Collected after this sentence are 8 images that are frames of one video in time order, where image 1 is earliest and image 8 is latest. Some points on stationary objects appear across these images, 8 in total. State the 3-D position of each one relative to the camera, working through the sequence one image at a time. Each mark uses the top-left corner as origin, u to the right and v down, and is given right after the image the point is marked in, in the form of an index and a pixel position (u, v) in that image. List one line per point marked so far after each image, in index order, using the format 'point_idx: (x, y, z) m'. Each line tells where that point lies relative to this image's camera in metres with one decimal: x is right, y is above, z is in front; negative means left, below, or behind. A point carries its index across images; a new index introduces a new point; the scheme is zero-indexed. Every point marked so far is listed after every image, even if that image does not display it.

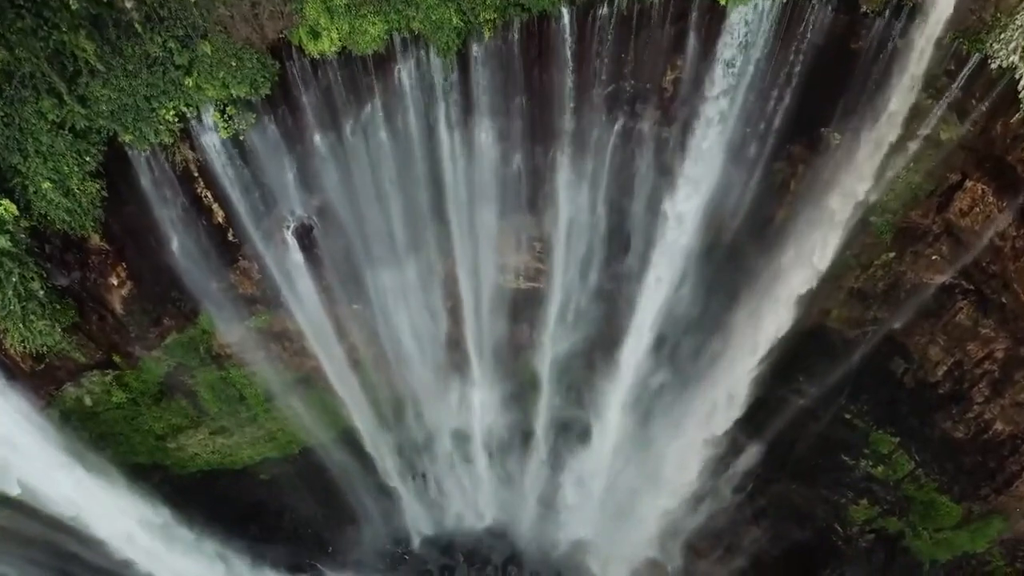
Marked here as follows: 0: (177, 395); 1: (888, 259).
0: (-4.4, -1.4, +9.7) m
1: (+4.4, +0.3, +8.6) m
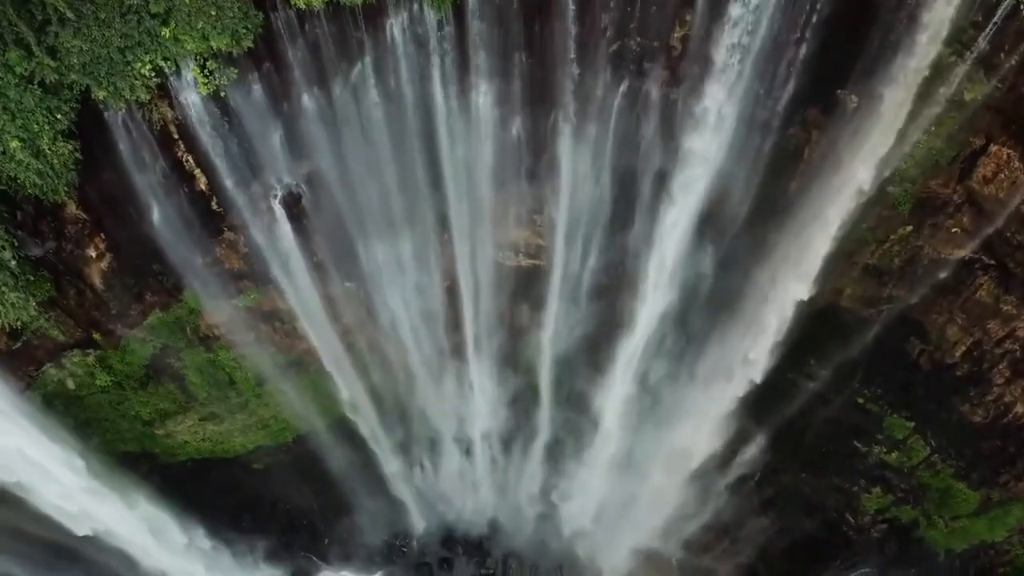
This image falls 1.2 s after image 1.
0: (-4.4, -1.1, +9.3) m
1: (+4.4, +0.6, +8.2) m
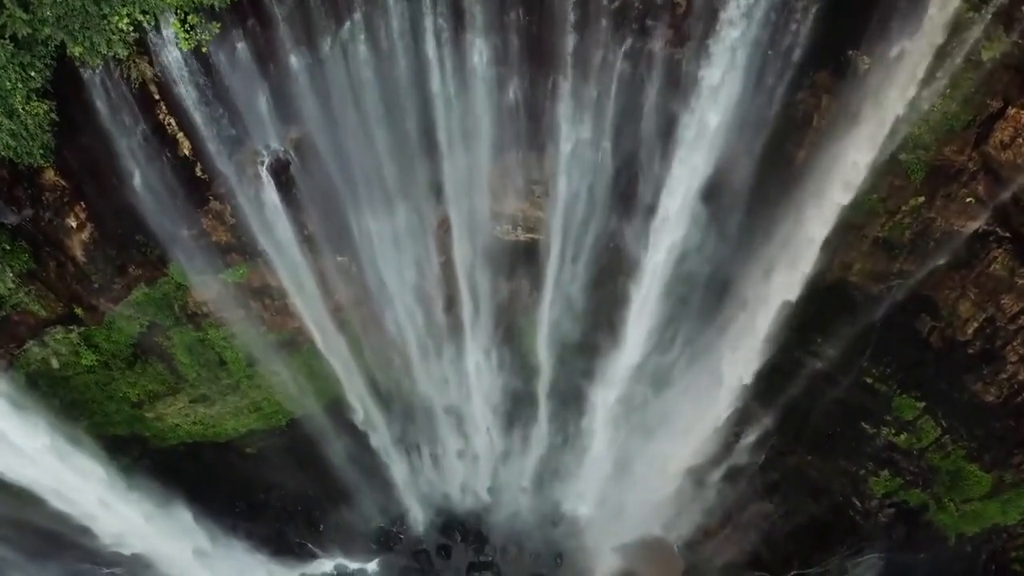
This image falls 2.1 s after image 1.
0: (-4.4, -0.8, +9.1) m
1: (+4.3, +0.9, +7.9) m
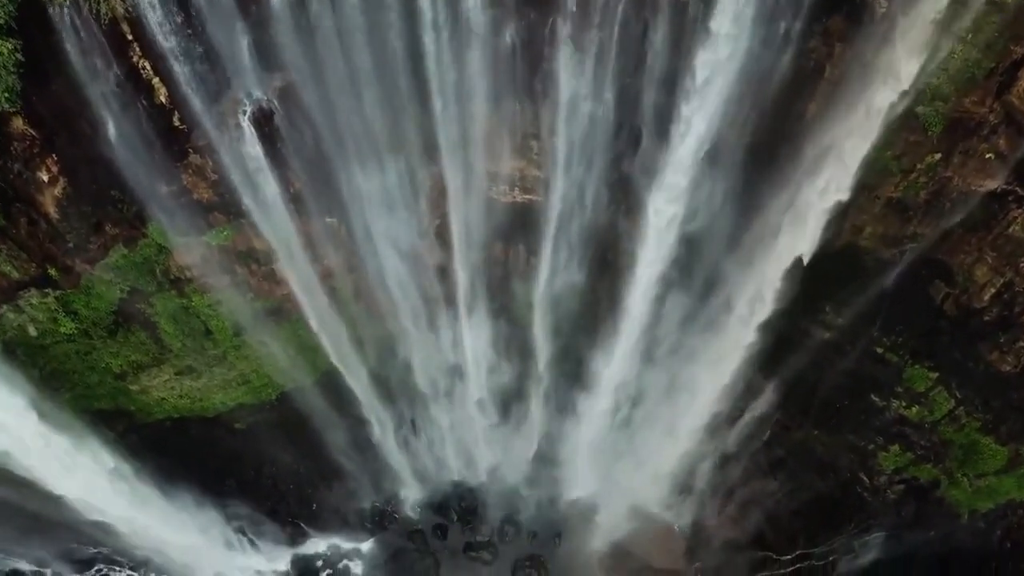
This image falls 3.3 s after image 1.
0: (-4.5, -0.4, +8.7) m
1: (+4.3, +1.3, +7.5) m
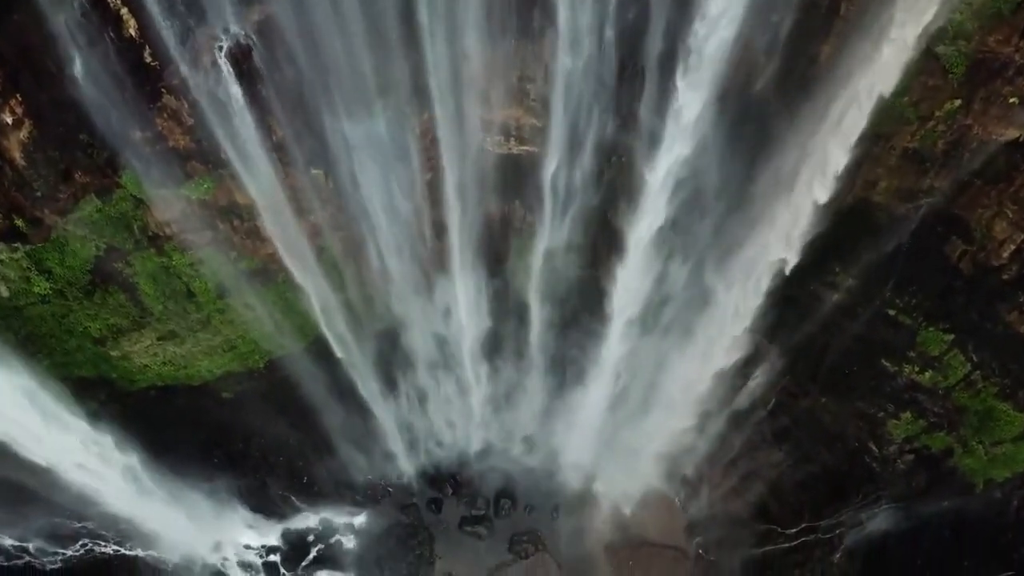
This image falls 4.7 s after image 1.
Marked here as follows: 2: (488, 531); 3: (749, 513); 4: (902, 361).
0: (-4.5, 0.0, +8.3) m
1: (+4.3, +1.7, +7.1) m
2: (-0.3, -3.5, +10.6) m
3: (+3.4, -3.2, +10.6) m
4: (+4.7, -0.9, +8.9) m
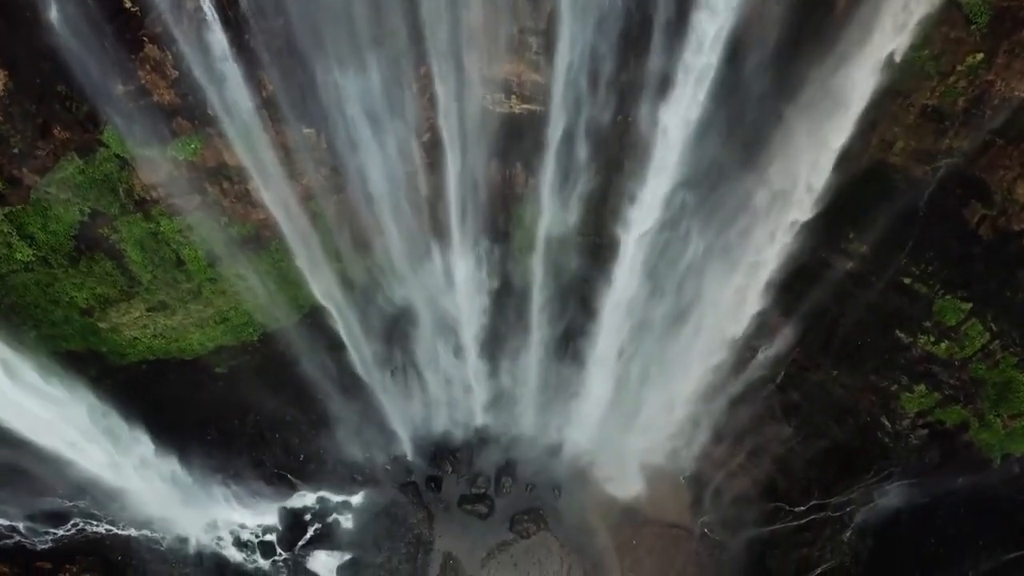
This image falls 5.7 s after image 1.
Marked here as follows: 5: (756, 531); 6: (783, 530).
0: (-4.5, +0.4, +8.0) m
1: (+4.3, +2.1, +6.8) m
2: (-0.3, -3.1, +10.3) m
3: (+3.4, -2.8, +10.3) m
4: (+4.7, -0.5, +8.5) m
5: (+3.4, -3.4, +10.2) m
6: (+3.7, -3.3, +10.0) m
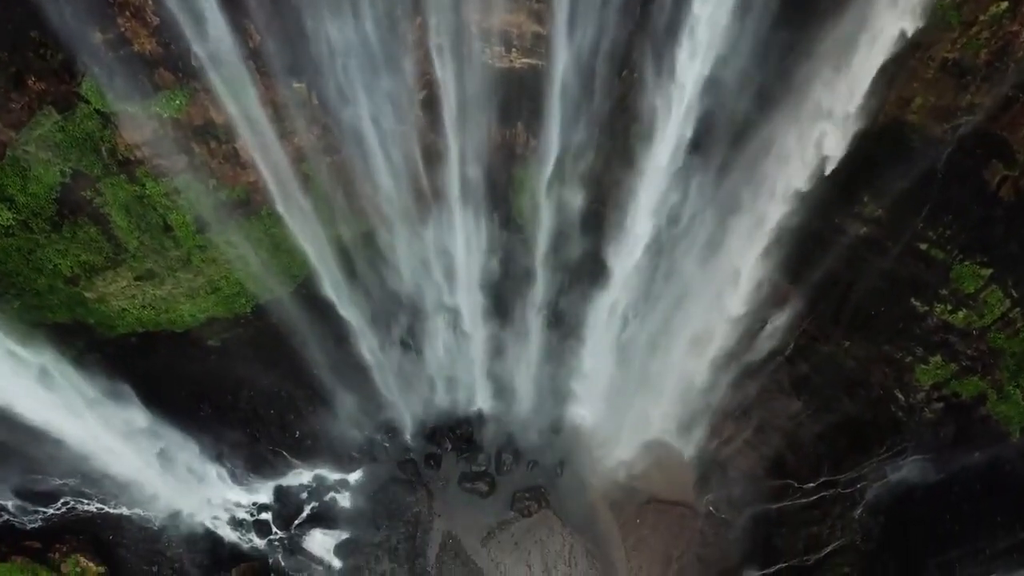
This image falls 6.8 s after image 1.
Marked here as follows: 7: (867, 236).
0: (-4.5, +0.7, +7.7) m
1: (+4.3, +2.4, +6.4) m
2: (-0.3, -2.7, +10.0) m
3: (+3.4, -2.4, +10.0) m
4: (+4.7, -0.1, +8.2) m
5: (+3.4, -3.0, +10.0) m
6: (+3.7, -2.9, +9.7) m
7: (+4.0, +0.6, +8.2) m
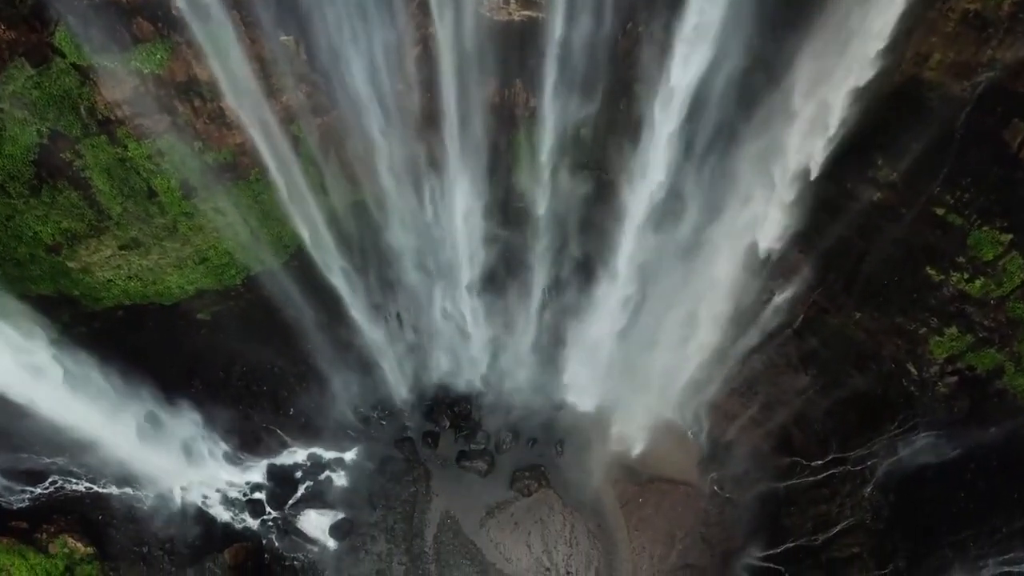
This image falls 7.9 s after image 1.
0: (-4.5, +1.1, +7.4) m
1: (+4.3, +2.8, +6.1) m
2: (-0.3, -2.4, +9.8) m
3: (+3.4, -2.1, +9.7) m
4: (+4.7, +0.2, +7.9) m
5: (+3.4, -2.6, +9.7) m
6: (+3.7, -2.5, +9.4) m
7: (+4.0, +0.9, +7.9) m
